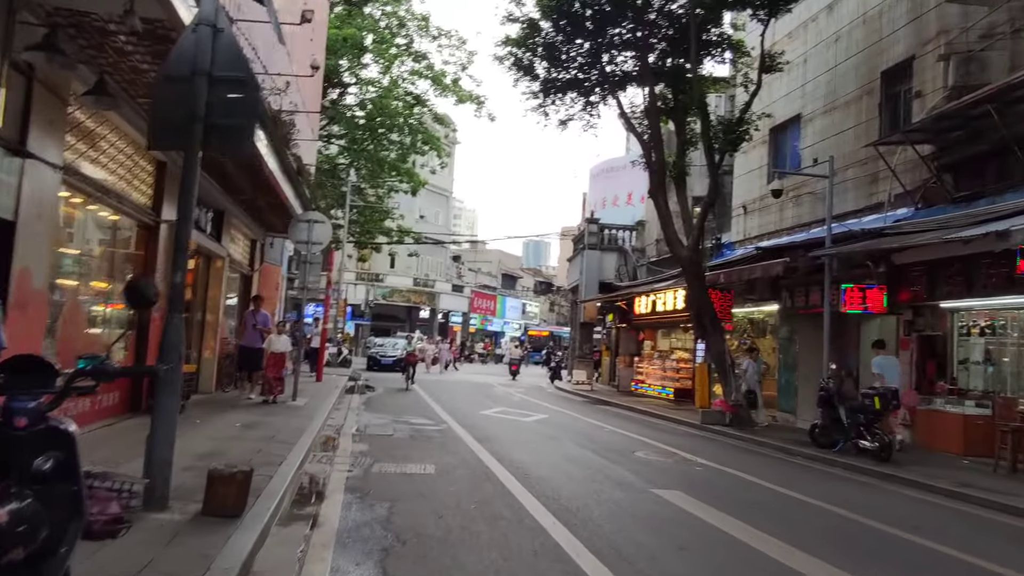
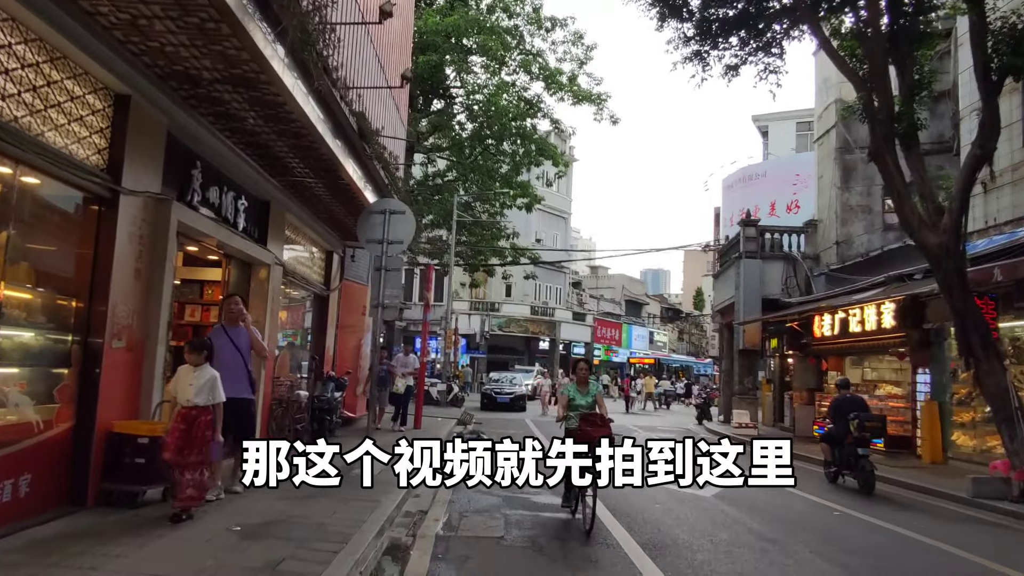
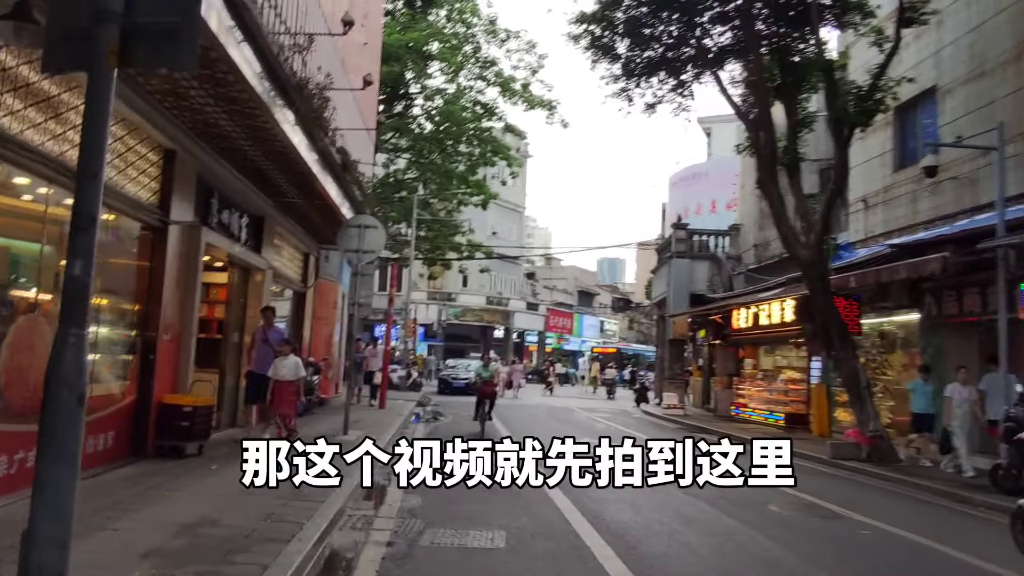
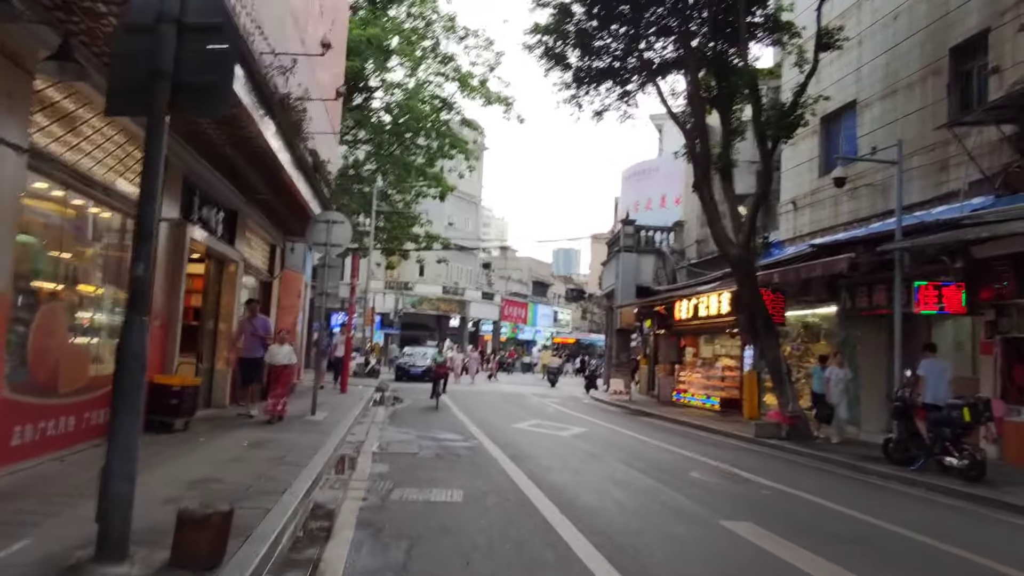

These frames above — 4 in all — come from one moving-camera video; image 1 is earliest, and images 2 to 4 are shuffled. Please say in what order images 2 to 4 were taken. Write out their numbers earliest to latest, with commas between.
4, 3, 2
